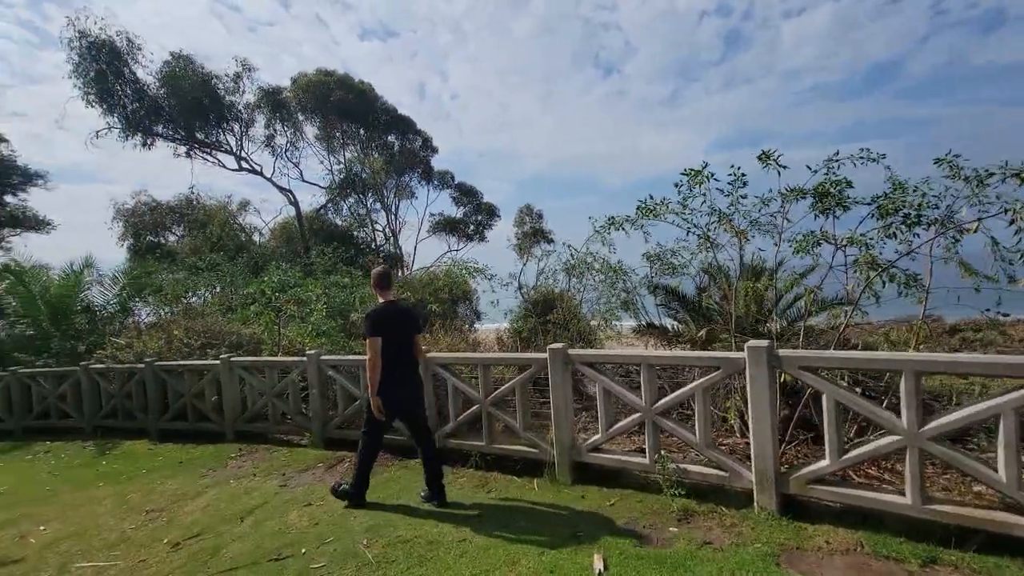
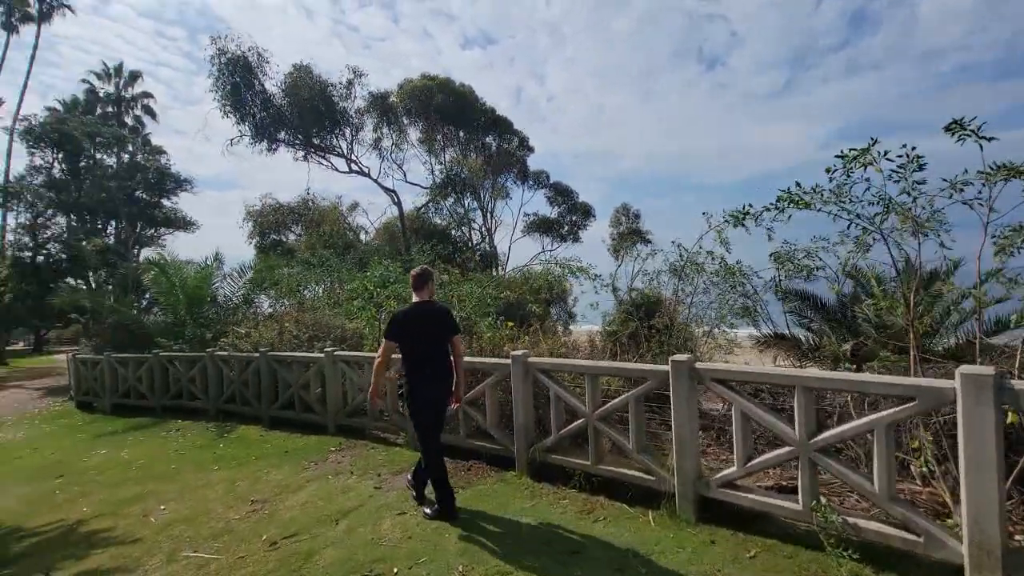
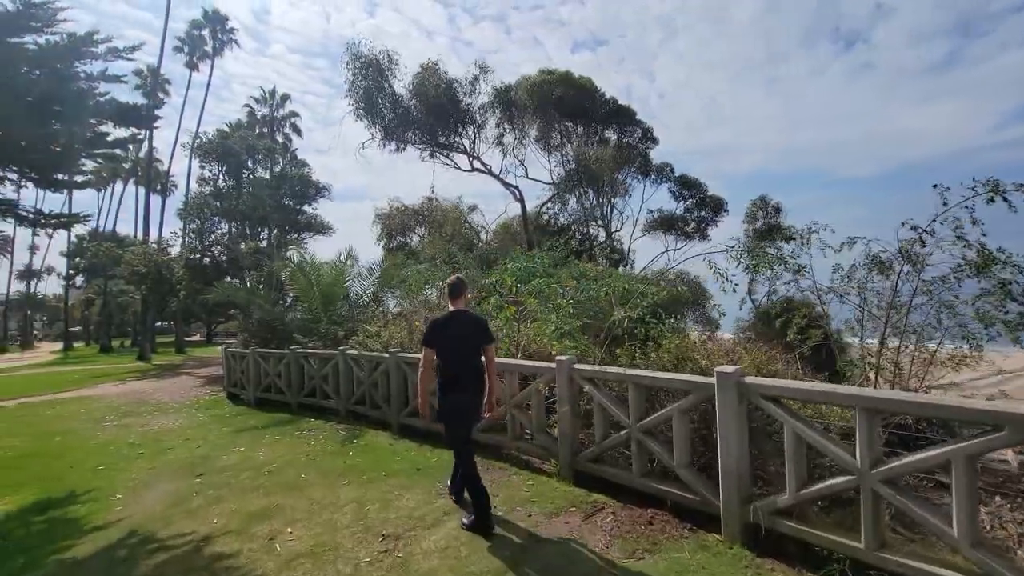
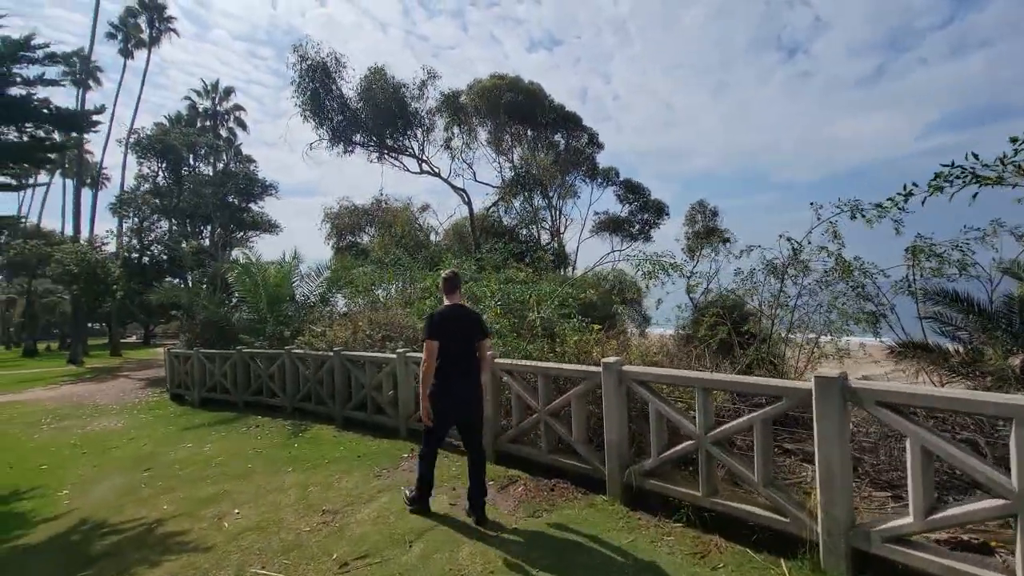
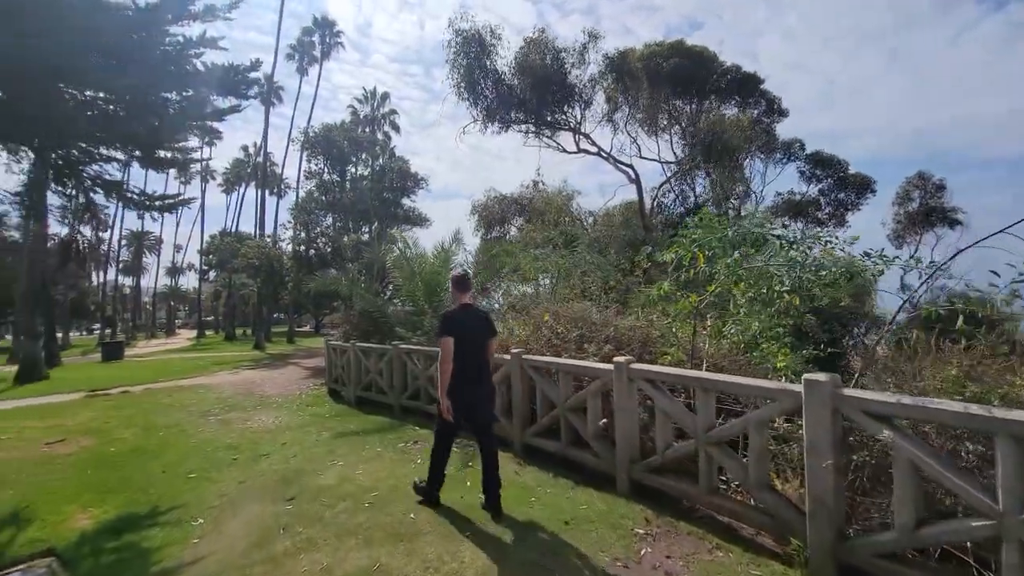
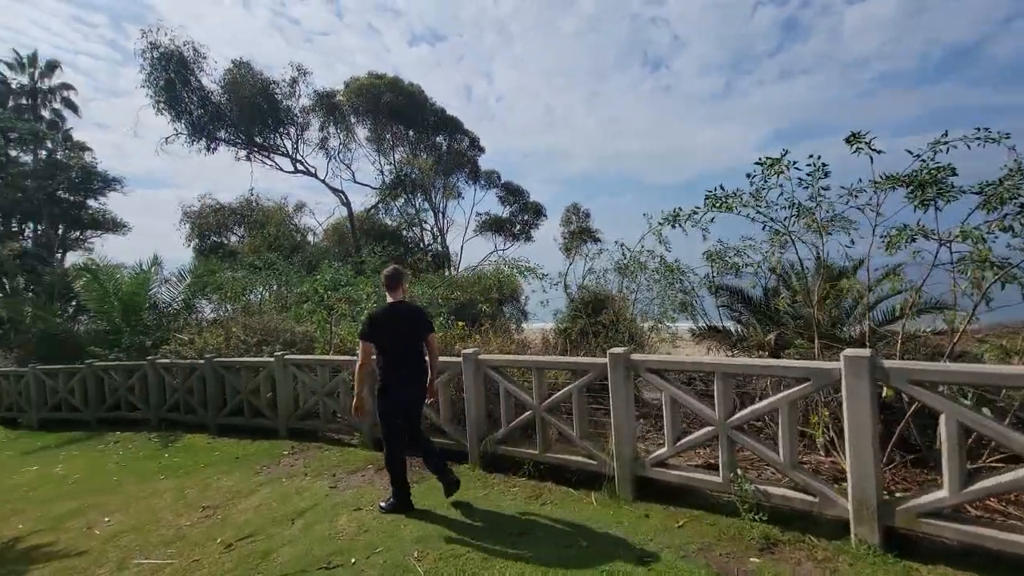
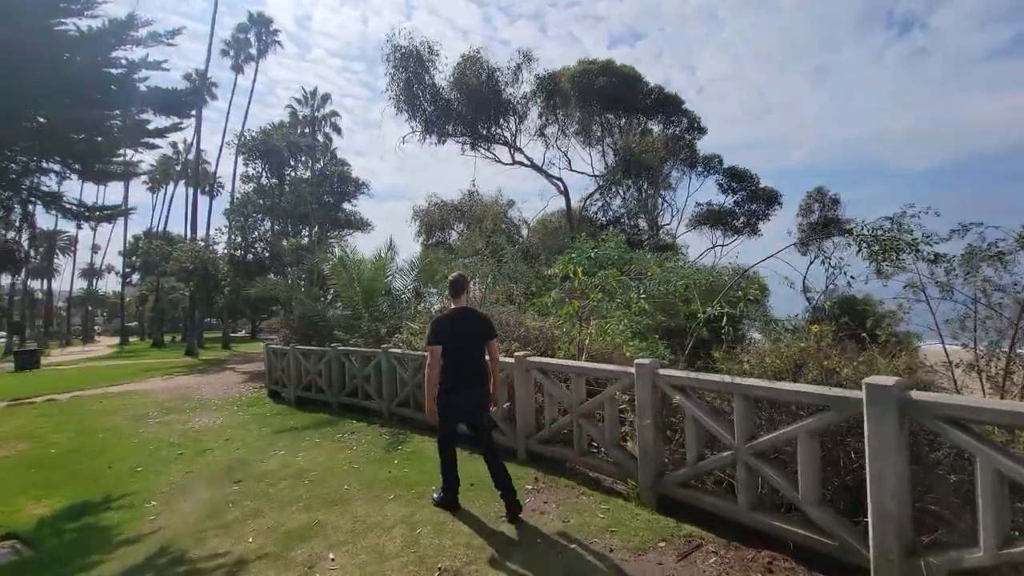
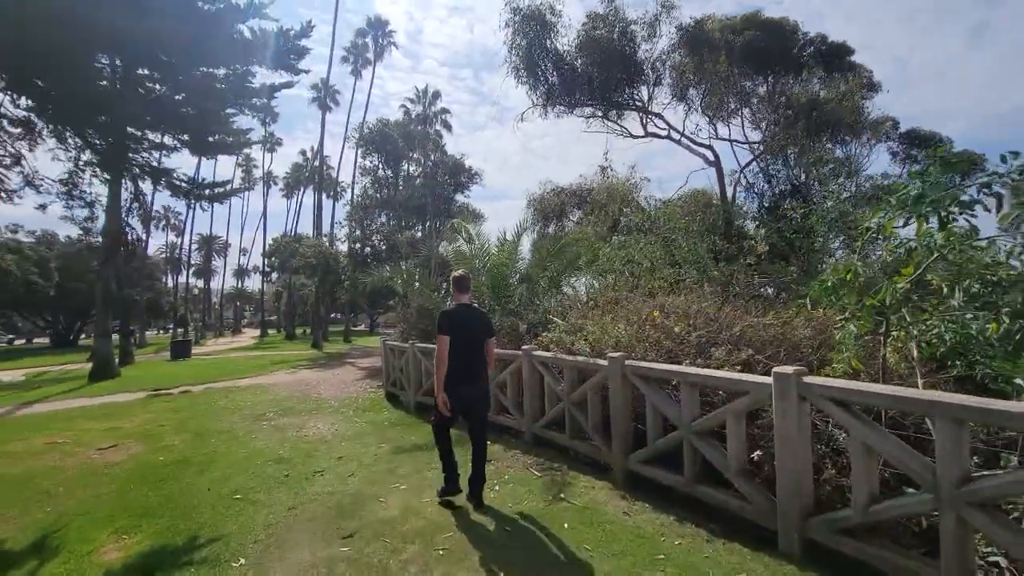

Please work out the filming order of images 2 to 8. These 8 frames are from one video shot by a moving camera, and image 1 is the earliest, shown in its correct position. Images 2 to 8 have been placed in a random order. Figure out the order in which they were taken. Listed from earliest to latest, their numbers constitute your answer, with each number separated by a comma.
6, 2, 4, 3, 7, 5, 8
